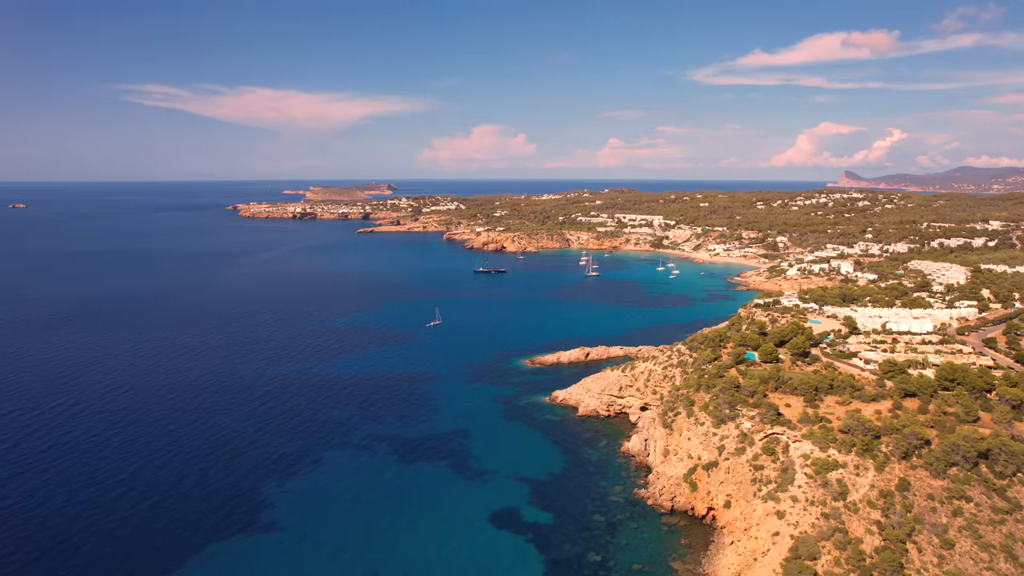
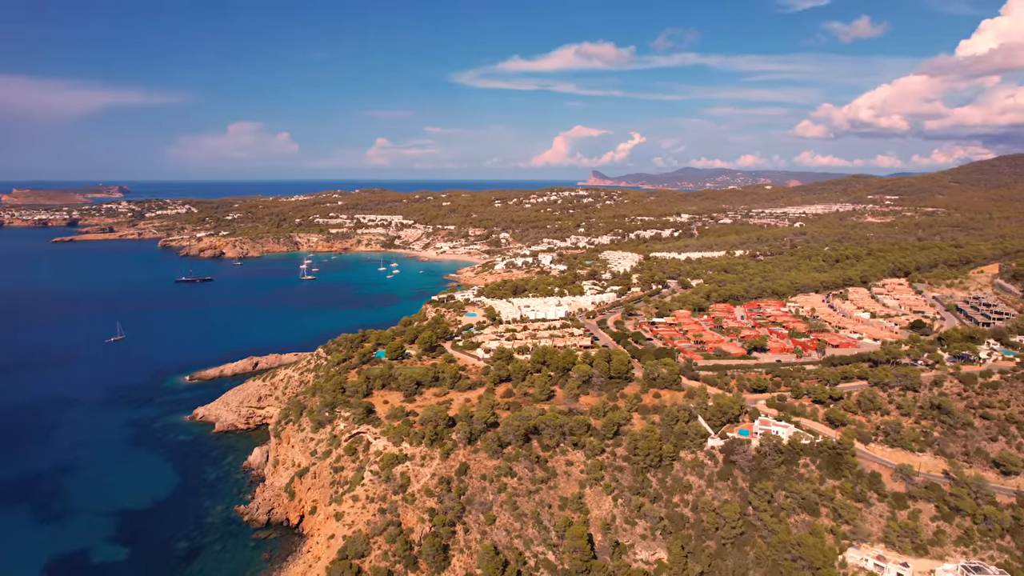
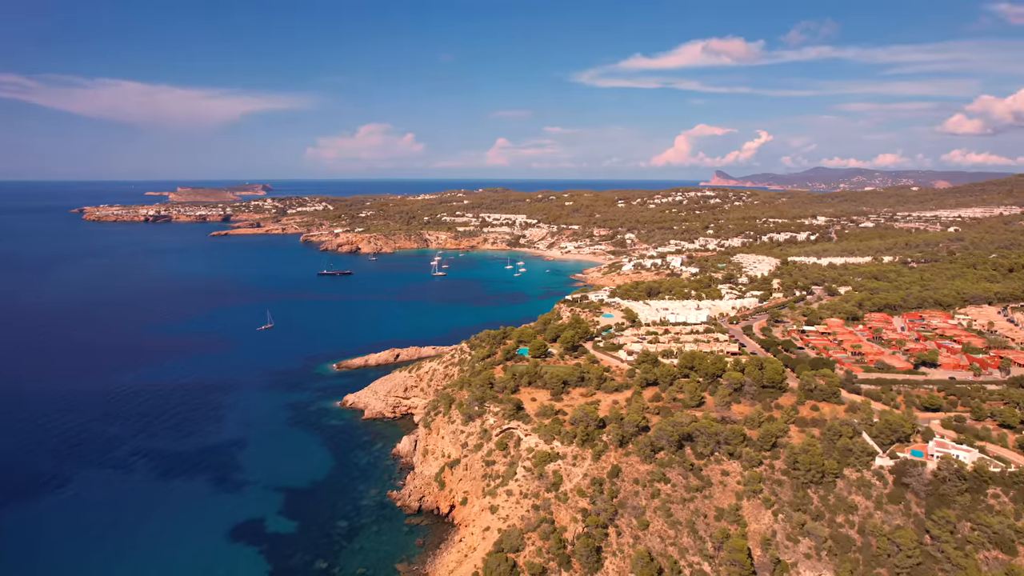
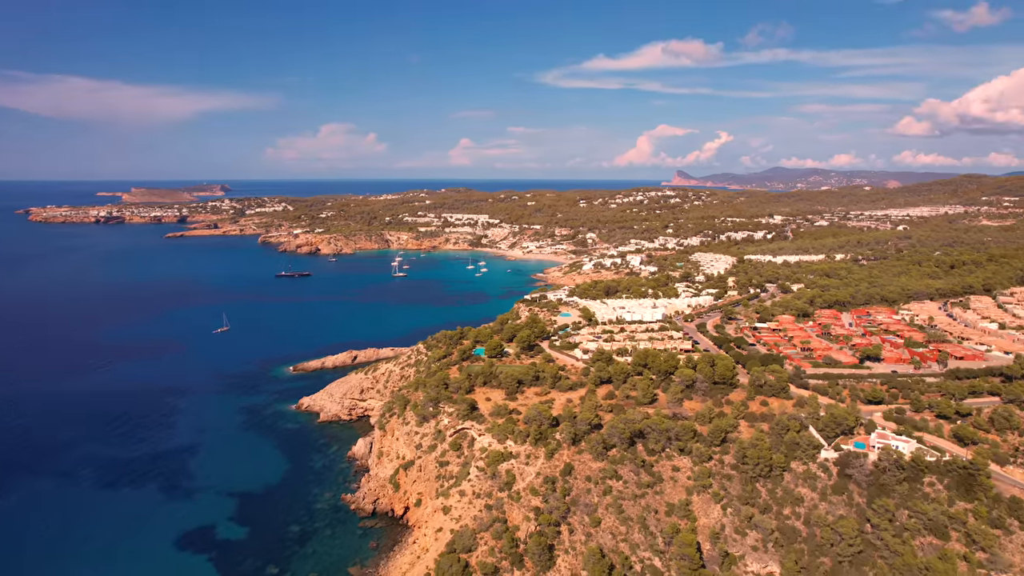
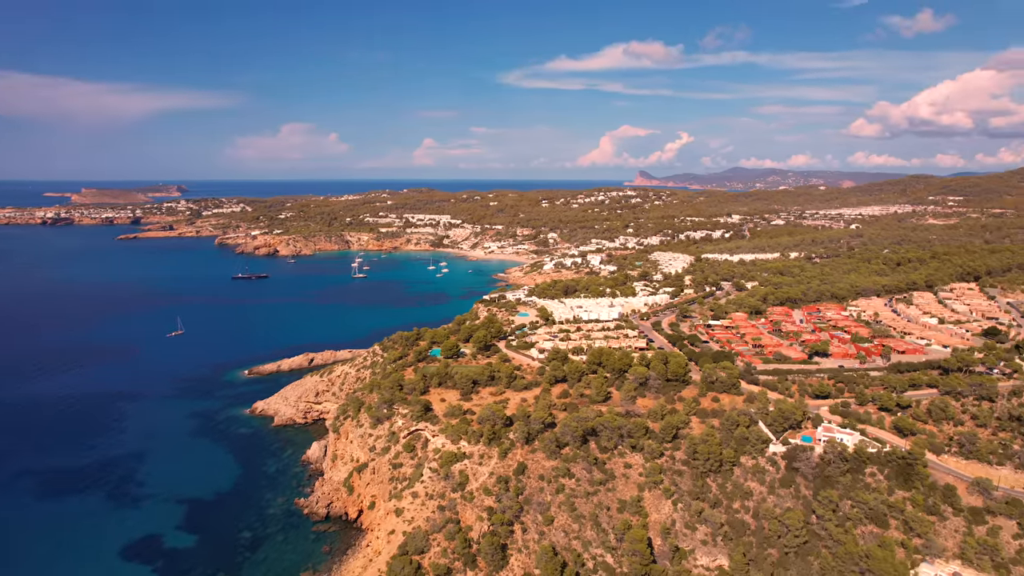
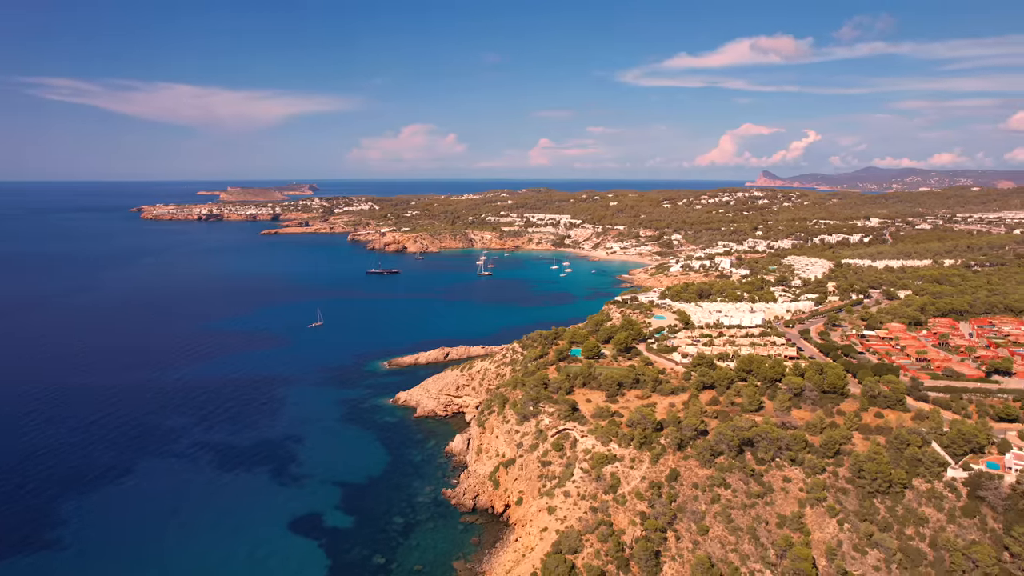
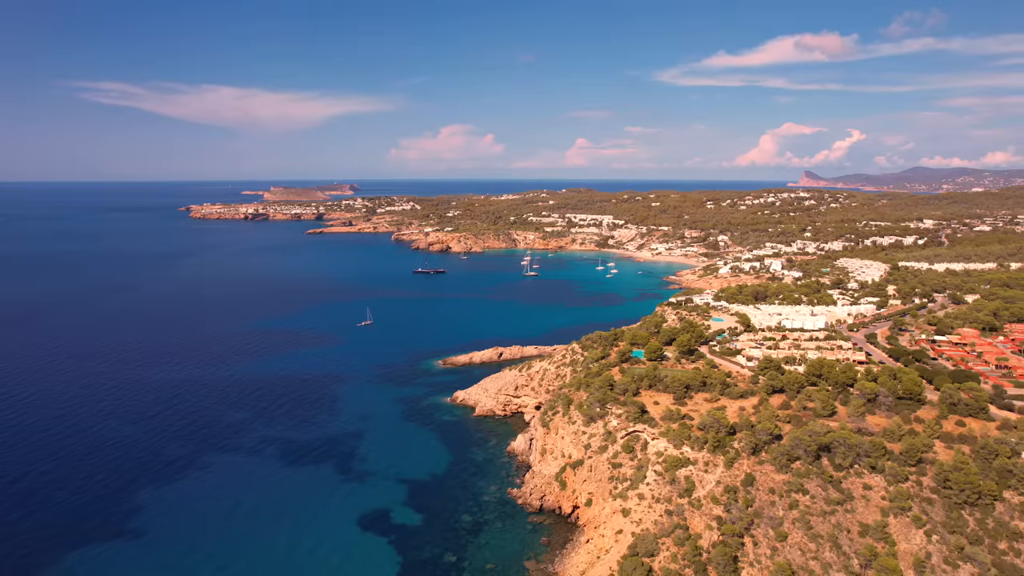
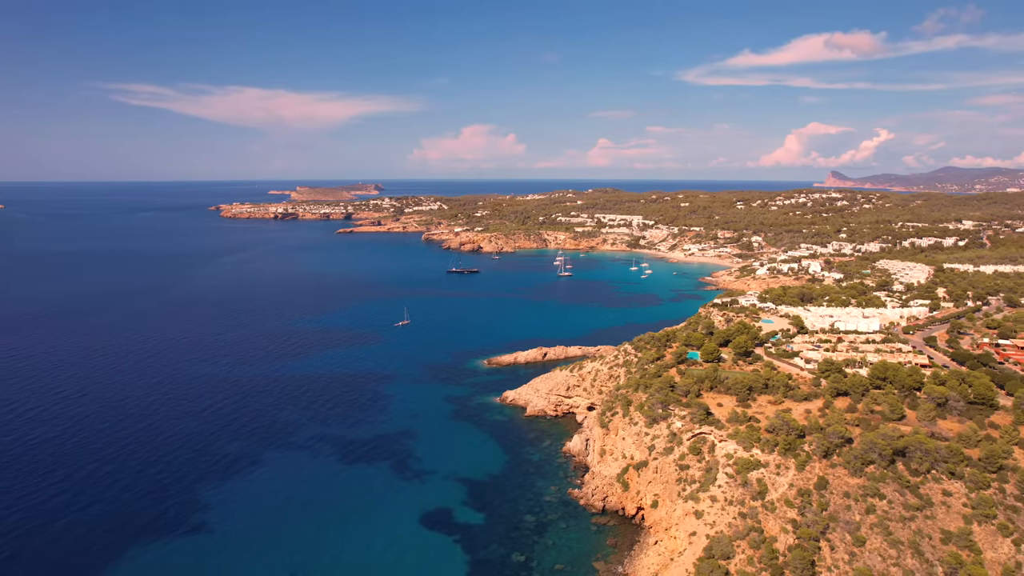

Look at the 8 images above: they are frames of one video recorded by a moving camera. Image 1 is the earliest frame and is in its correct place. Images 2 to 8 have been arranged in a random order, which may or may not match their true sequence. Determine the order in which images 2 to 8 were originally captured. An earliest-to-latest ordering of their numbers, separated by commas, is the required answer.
8, 7, 6, 3, 4, 5, 2
